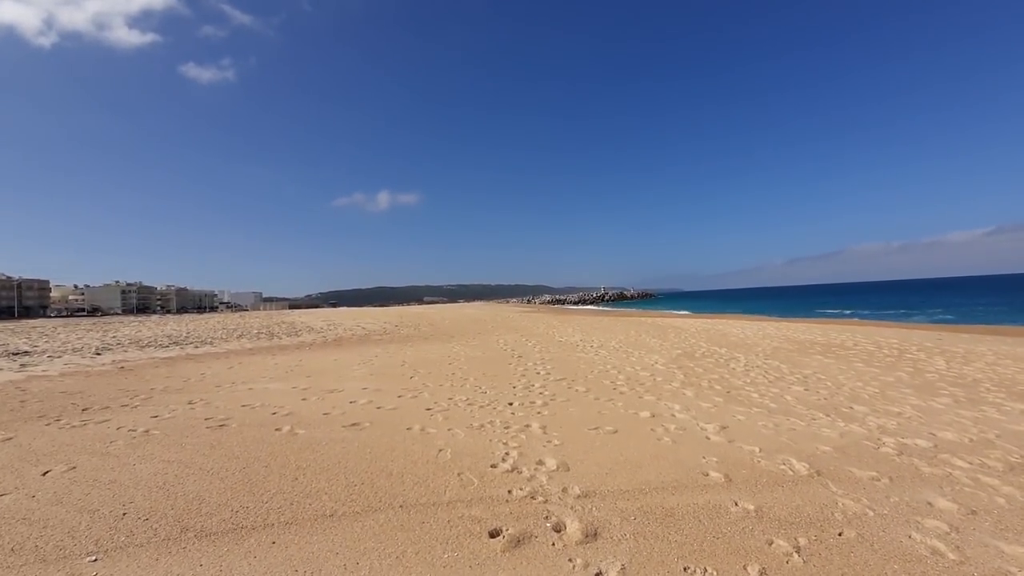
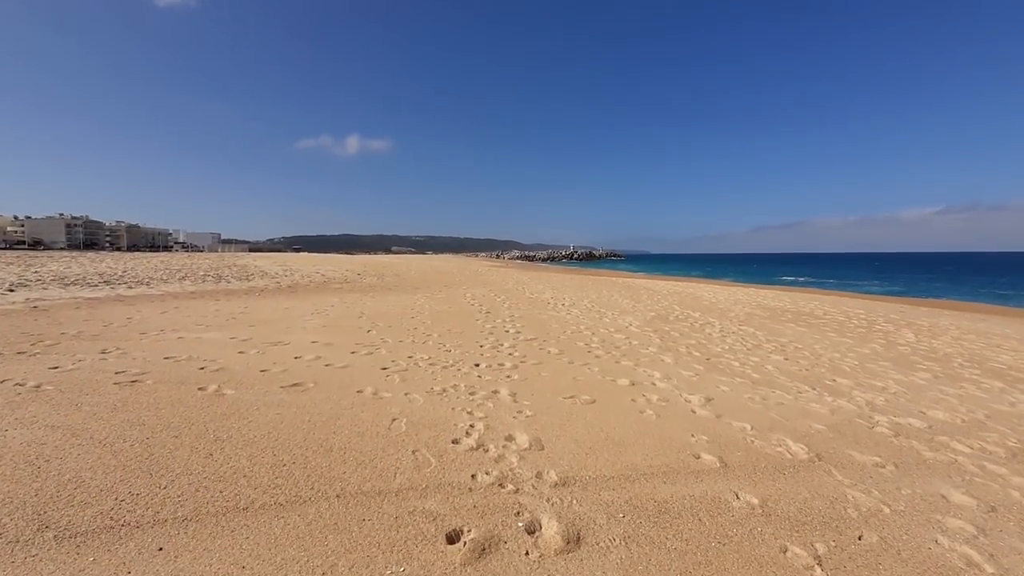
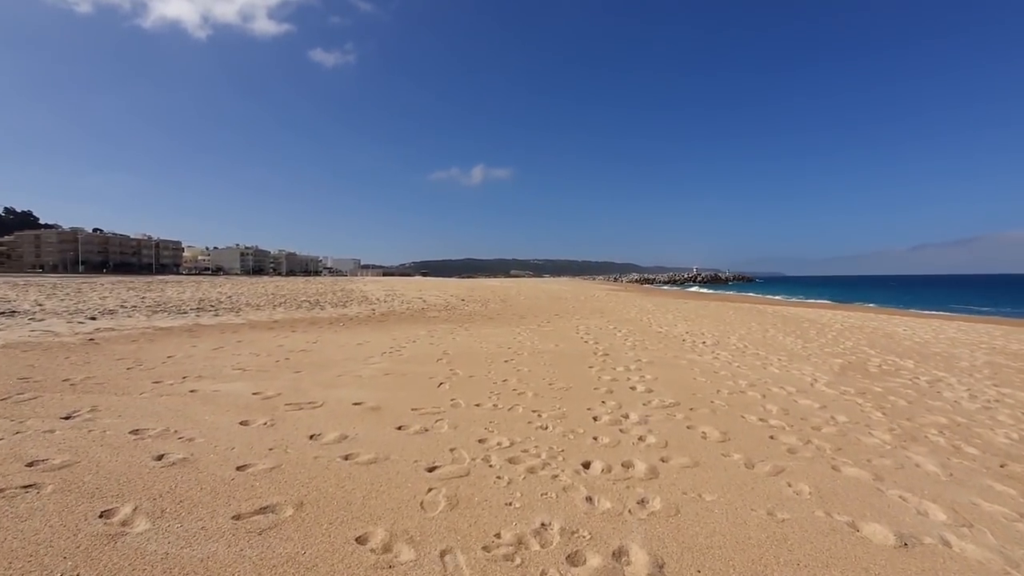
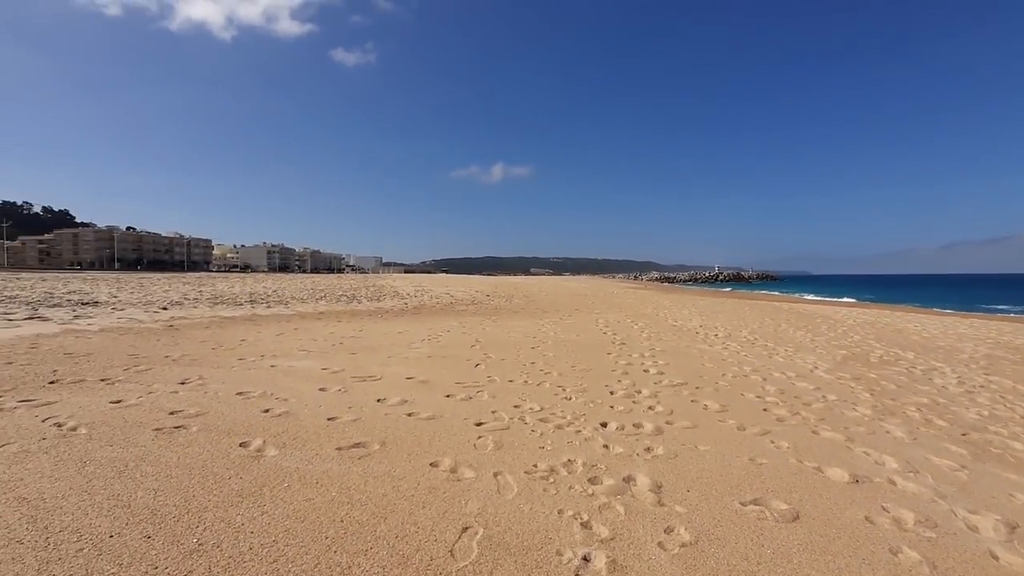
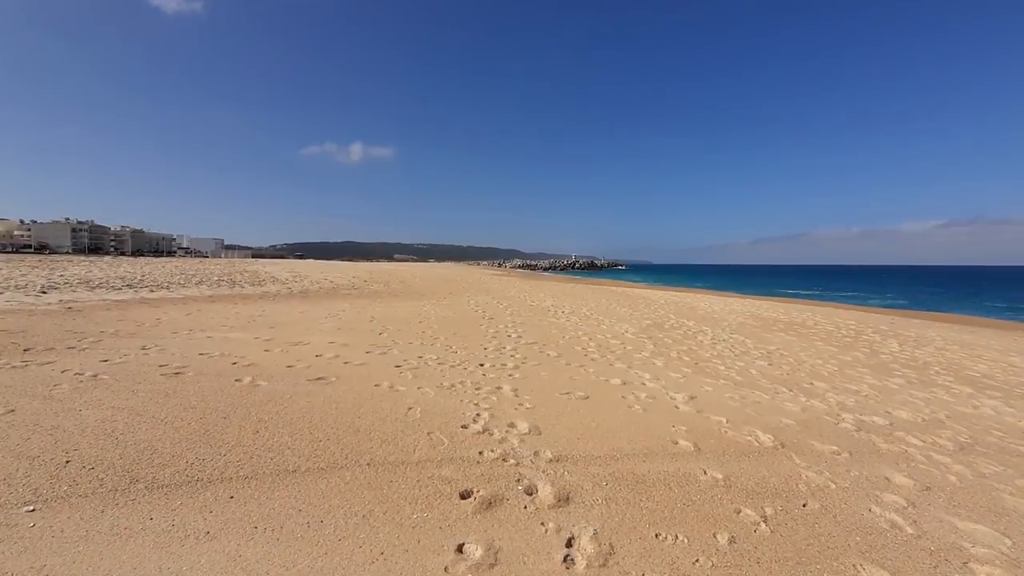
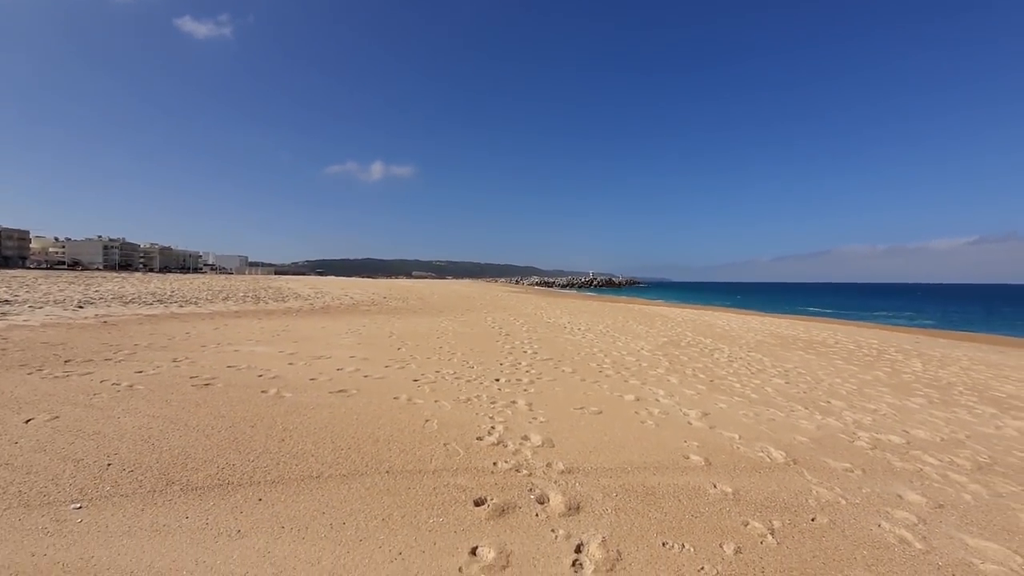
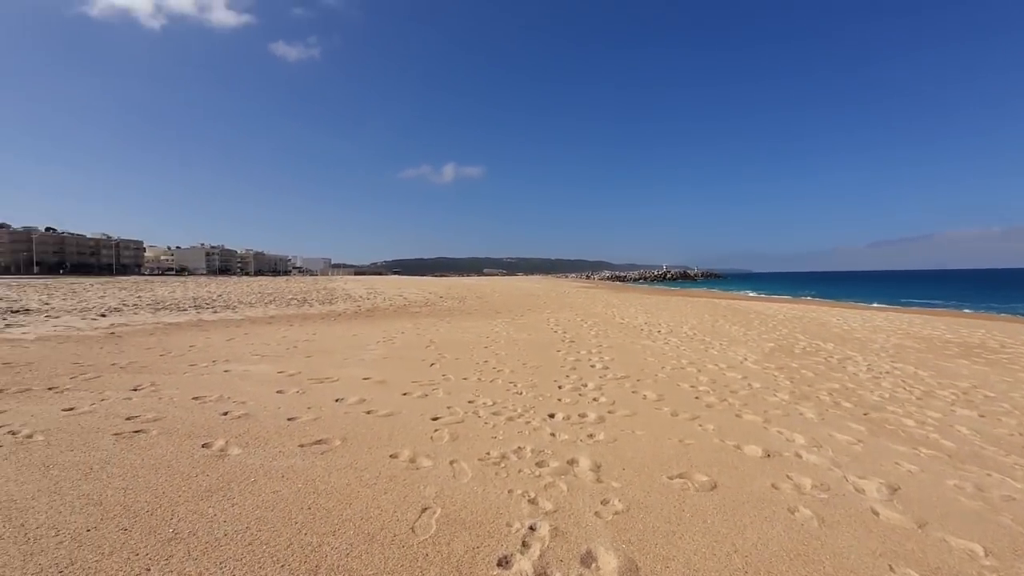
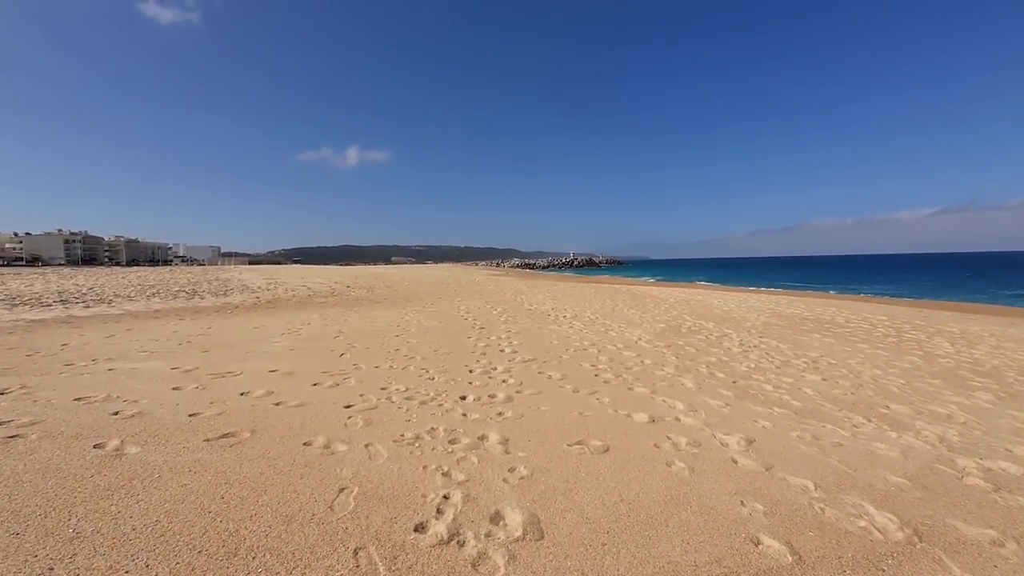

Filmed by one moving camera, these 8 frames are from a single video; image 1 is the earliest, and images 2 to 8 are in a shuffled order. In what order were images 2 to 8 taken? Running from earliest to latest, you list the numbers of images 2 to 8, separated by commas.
6, 5, 2, 8, 7, 4, 3
